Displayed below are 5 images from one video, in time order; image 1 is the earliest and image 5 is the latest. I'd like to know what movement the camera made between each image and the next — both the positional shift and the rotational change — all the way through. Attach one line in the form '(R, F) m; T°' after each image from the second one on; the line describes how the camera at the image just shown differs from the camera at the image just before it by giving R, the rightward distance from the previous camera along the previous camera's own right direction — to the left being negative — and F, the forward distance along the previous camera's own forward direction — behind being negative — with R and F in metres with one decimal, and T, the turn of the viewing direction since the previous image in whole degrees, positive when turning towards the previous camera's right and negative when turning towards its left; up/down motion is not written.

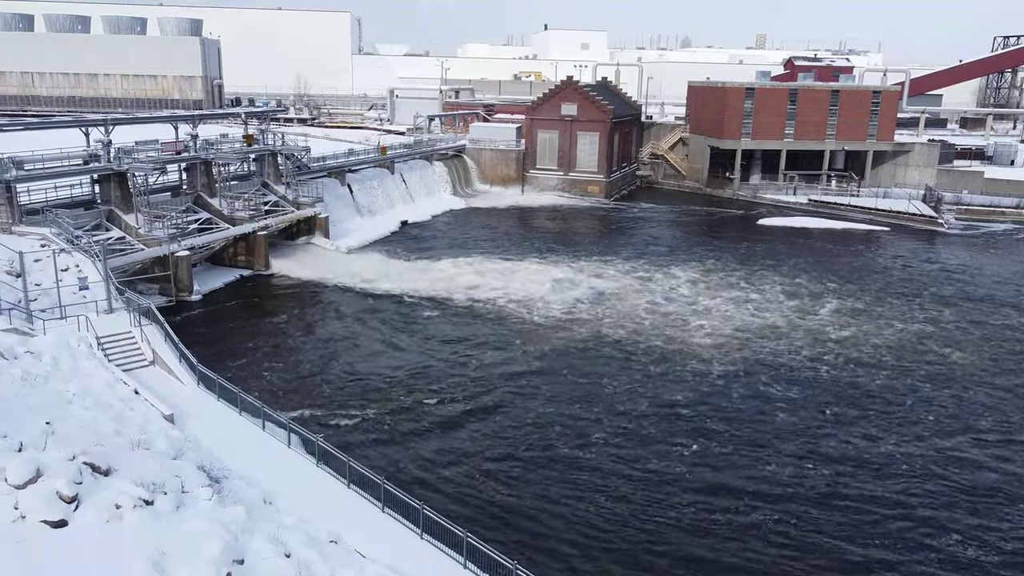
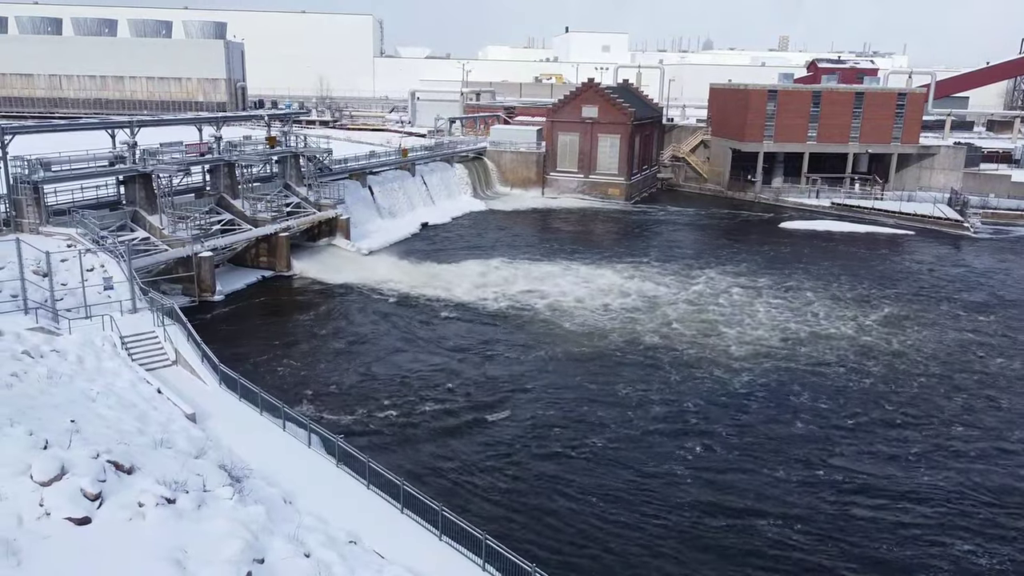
(0.0, 0.0) m; -1°
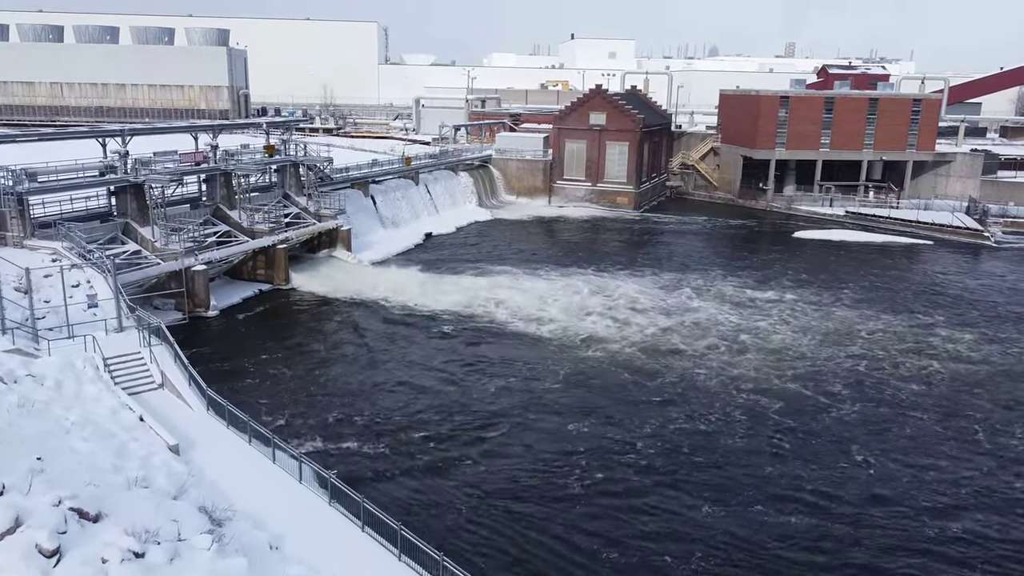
(-0.1, +1.4) m; 0°
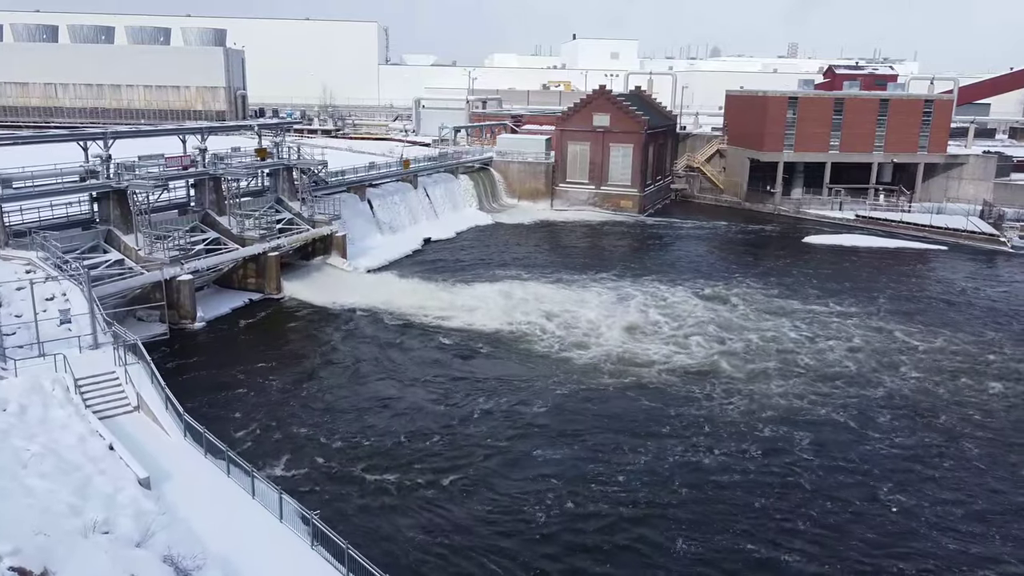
(0.0, +1.5) m; 0°
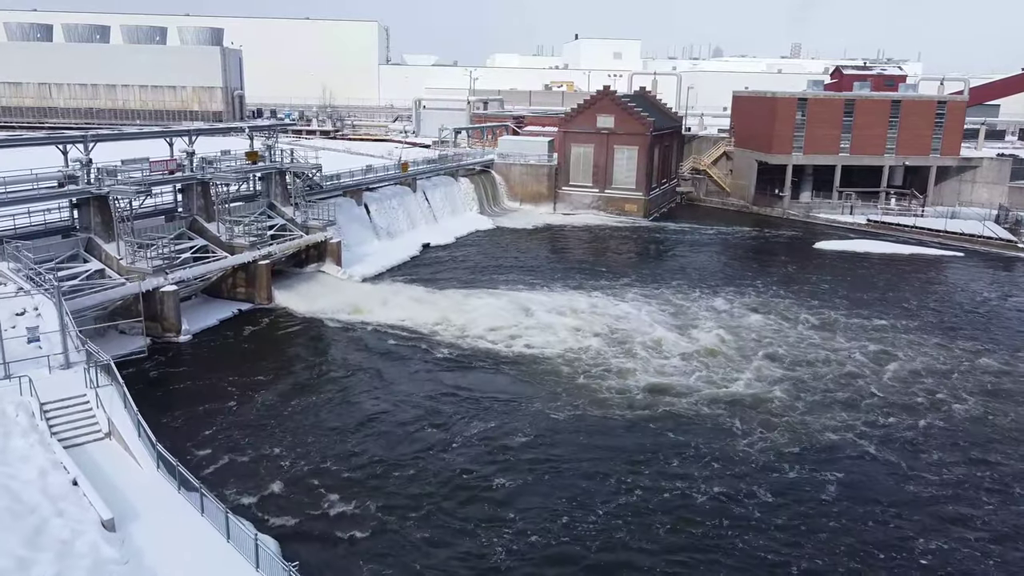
(0.0, +1.5) m; 0°
